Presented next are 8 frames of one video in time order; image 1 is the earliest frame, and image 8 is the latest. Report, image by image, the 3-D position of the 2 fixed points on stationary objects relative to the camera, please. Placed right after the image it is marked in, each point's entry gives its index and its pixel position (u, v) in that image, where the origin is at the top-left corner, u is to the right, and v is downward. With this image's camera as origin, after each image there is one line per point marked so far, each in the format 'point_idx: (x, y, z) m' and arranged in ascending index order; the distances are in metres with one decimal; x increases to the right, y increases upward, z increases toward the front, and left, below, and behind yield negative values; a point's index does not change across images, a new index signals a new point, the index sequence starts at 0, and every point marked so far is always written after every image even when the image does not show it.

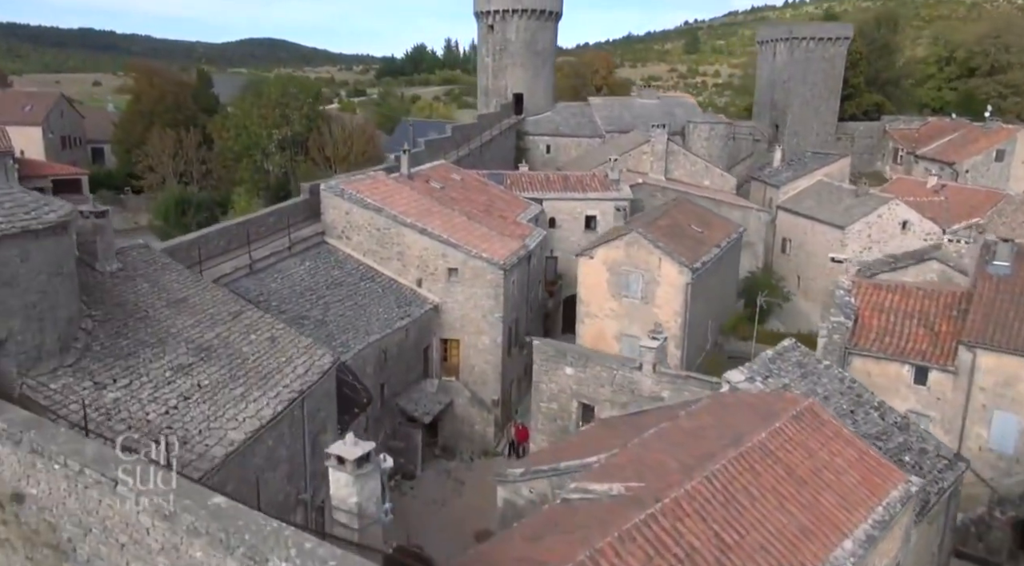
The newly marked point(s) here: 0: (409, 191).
0: (-2.8, +2.5, +18.5) m
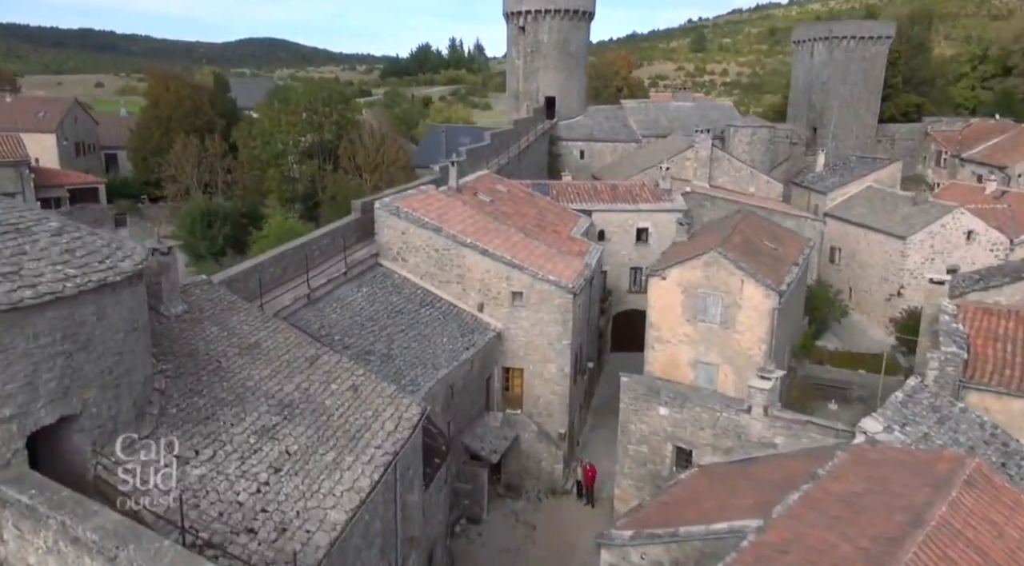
0: (-1.3, +2.0, +17.4) m
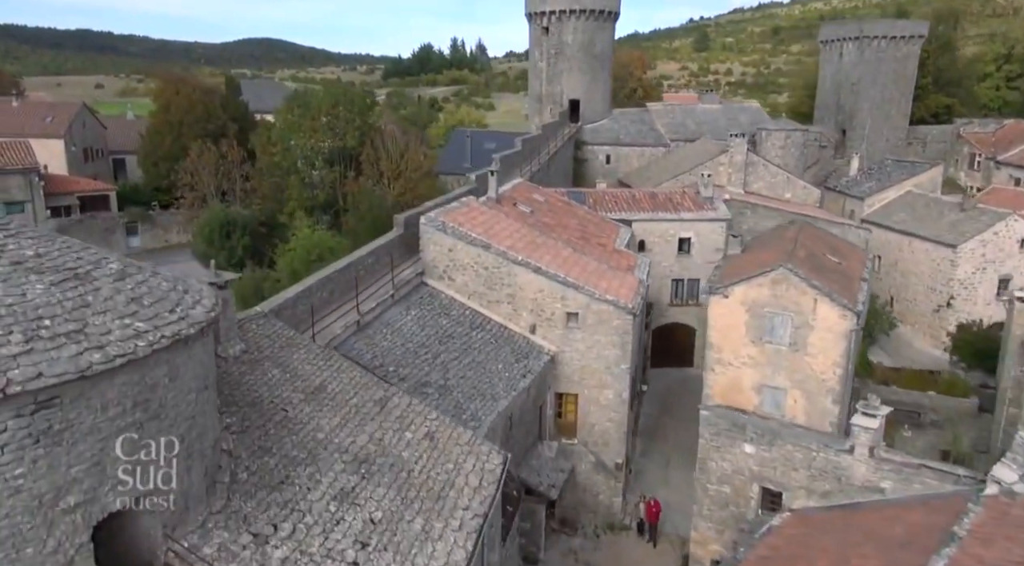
0: (-0.2, +1.6, +16.5) m
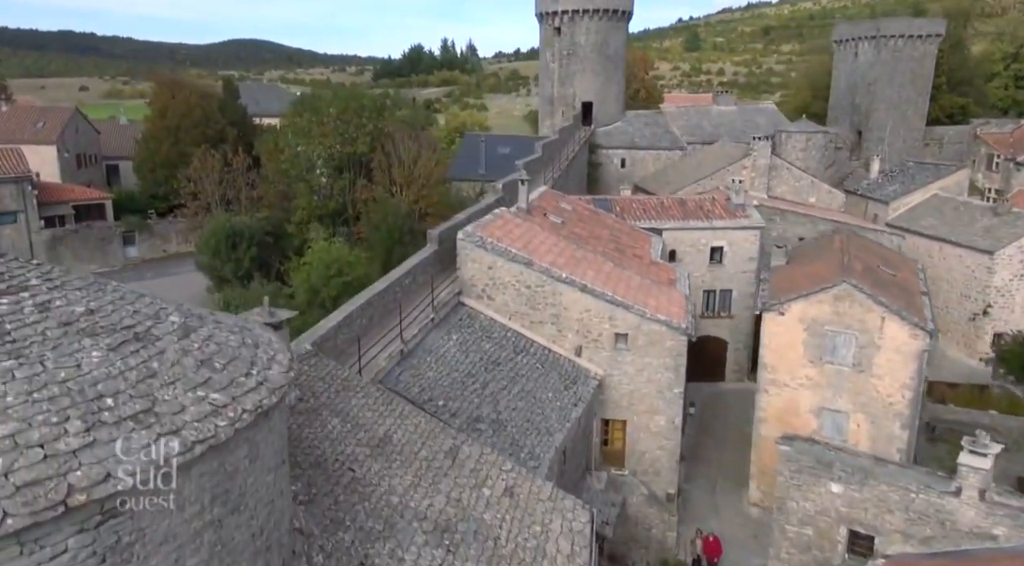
0: (+0.6, +1.2, +15.6) m
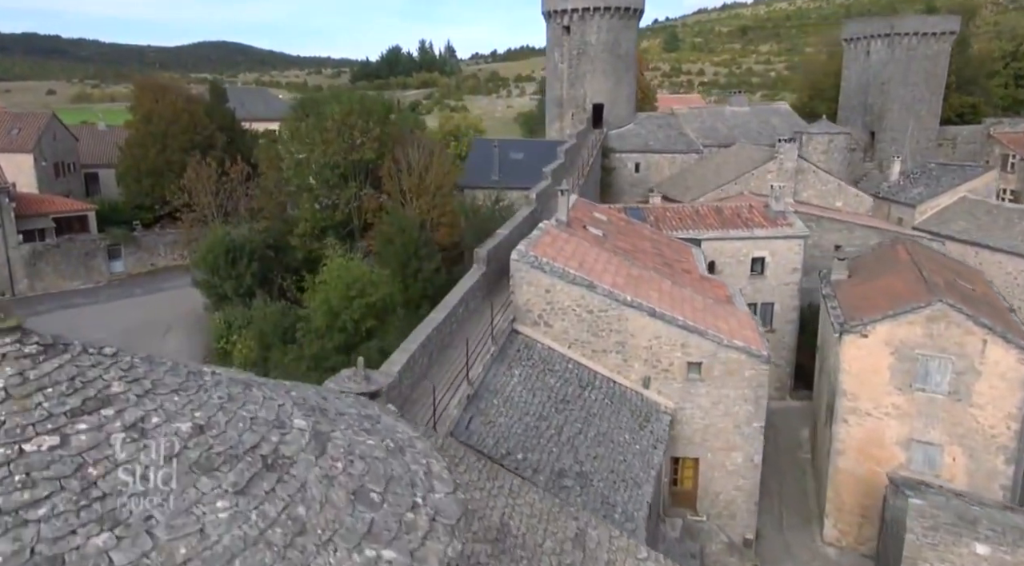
0: (+1.6, +0.8, +14.2) m
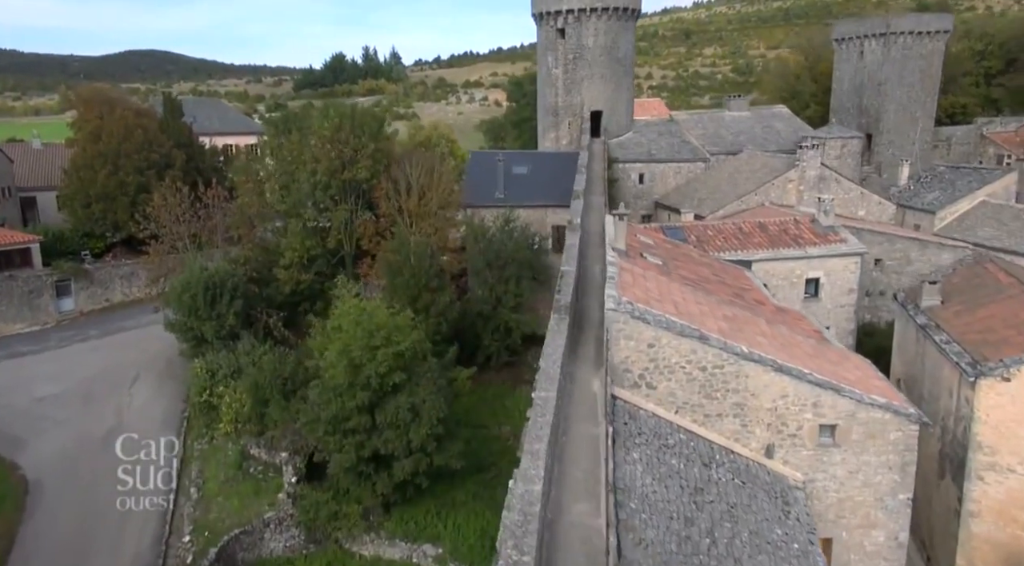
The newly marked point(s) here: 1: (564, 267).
0: (+2.7, 0.0, +12.2) m
1: (+0.9, +0.3, +11.9) m
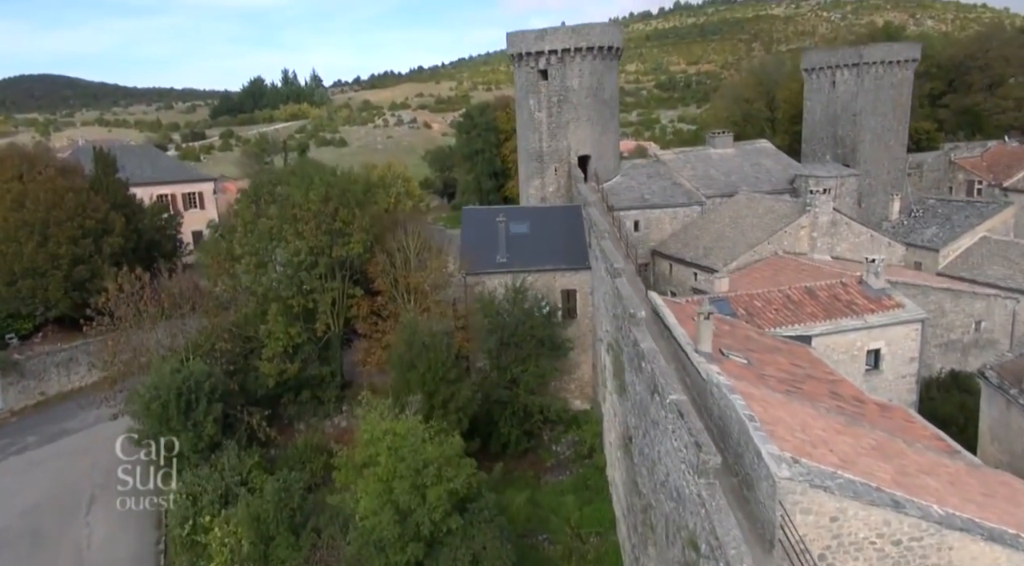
0: (+4.1, -1.8, +10.3) m
1: (+2.3, -1.6, +9.9) m
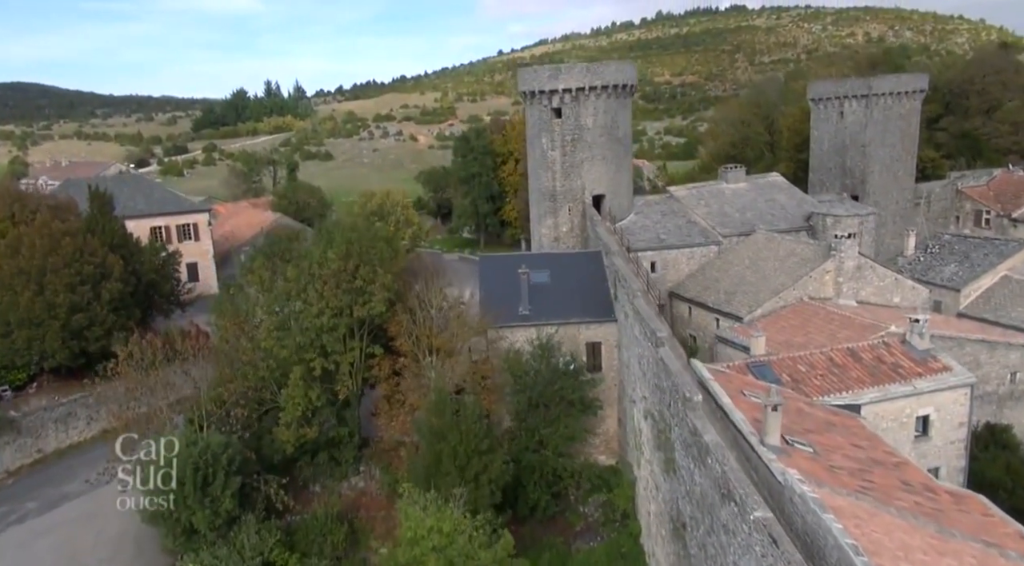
0: (+5.1, -3.2, +9.7) m
1: (+3.3, -3.1, +9.2) m
